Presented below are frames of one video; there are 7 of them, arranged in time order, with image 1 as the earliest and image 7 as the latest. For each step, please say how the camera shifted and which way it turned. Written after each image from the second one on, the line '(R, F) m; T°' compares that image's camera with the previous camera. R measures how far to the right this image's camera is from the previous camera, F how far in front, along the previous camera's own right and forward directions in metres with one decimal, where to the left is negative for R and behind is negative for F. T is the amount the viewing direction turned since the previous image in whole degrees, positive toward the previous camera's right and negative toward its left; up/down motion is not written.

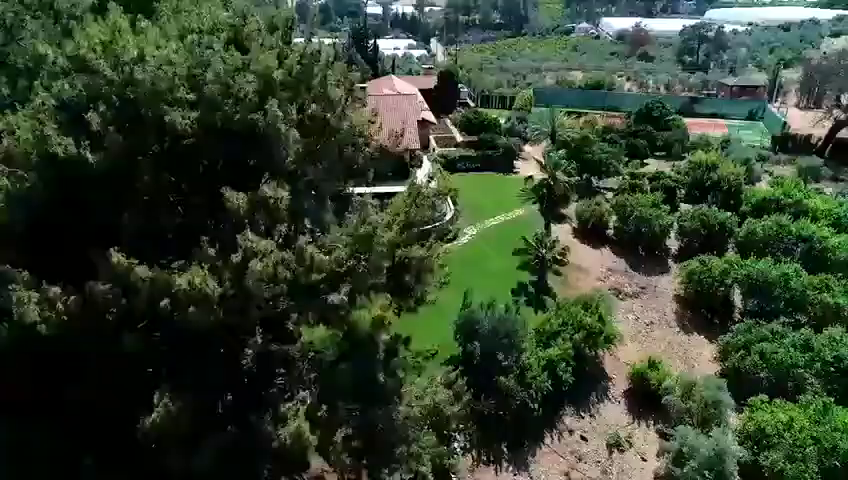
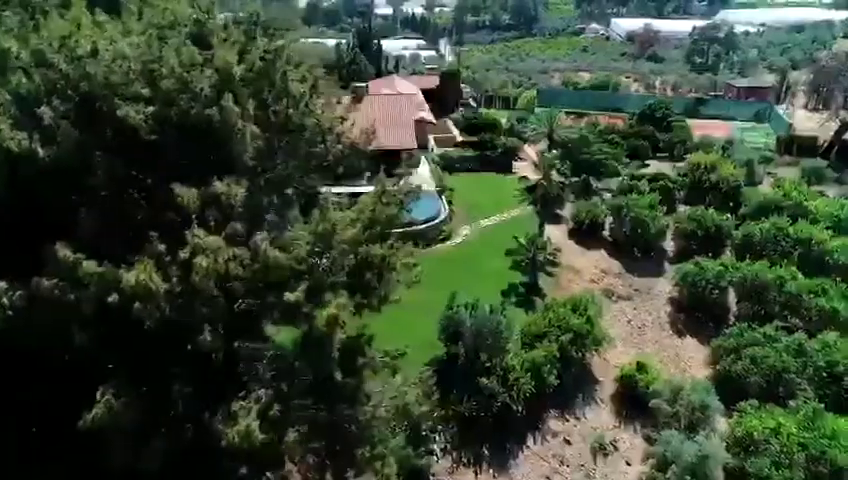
(+1.1, +0.2) m; -1°
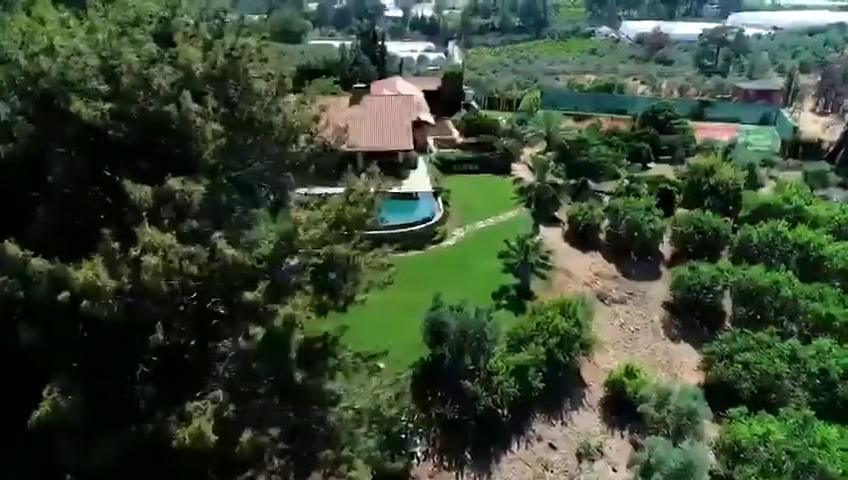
(+1.0, +0.2) m; -1°
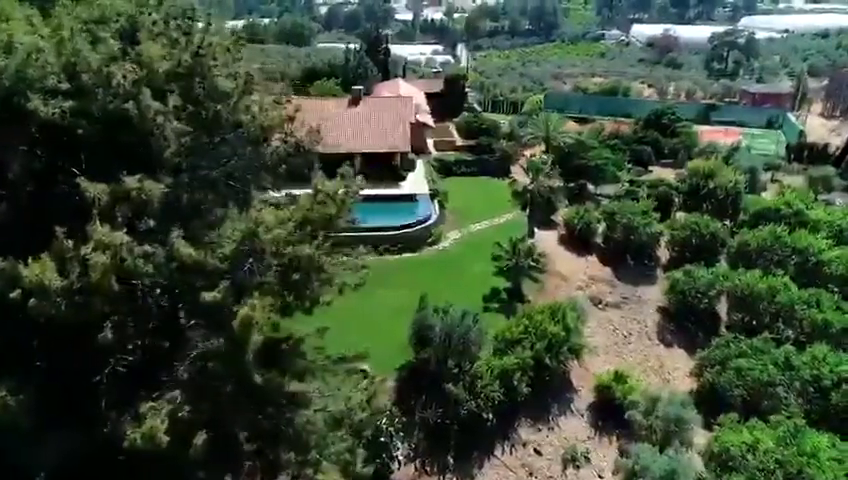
(+1.0, +0.2) m; -1°
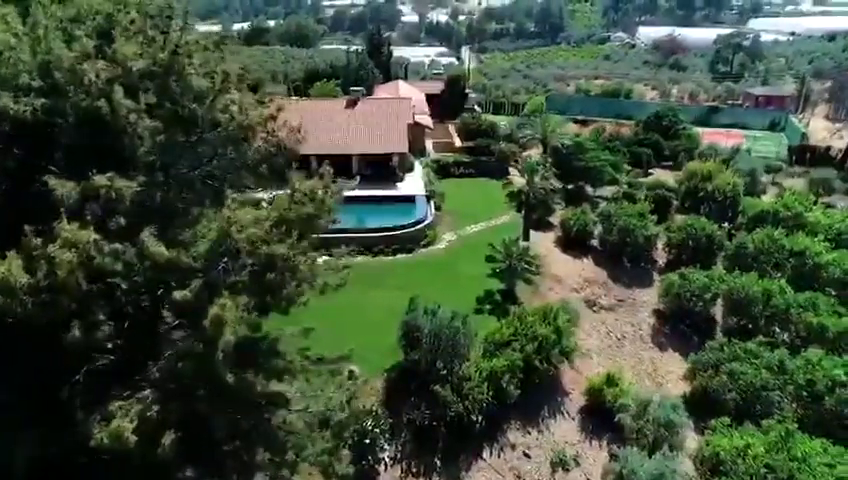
(+0.7, +0.1) m; -1°
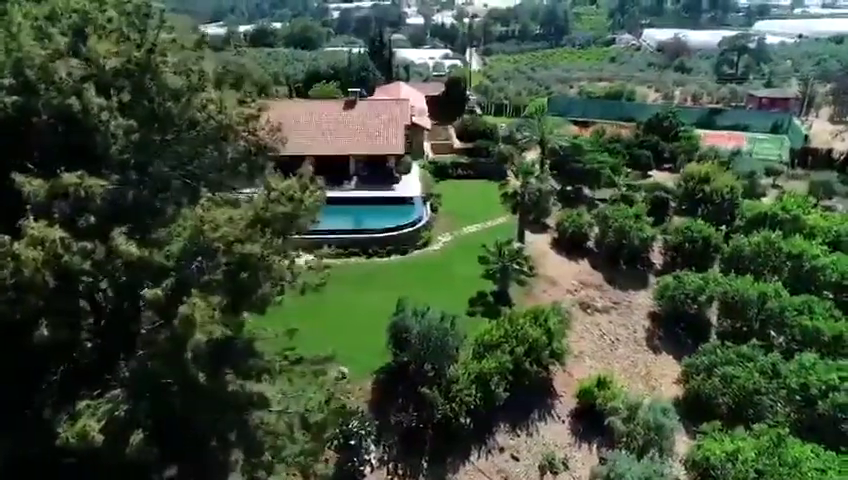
(+0.7, +0.1) m; -1°
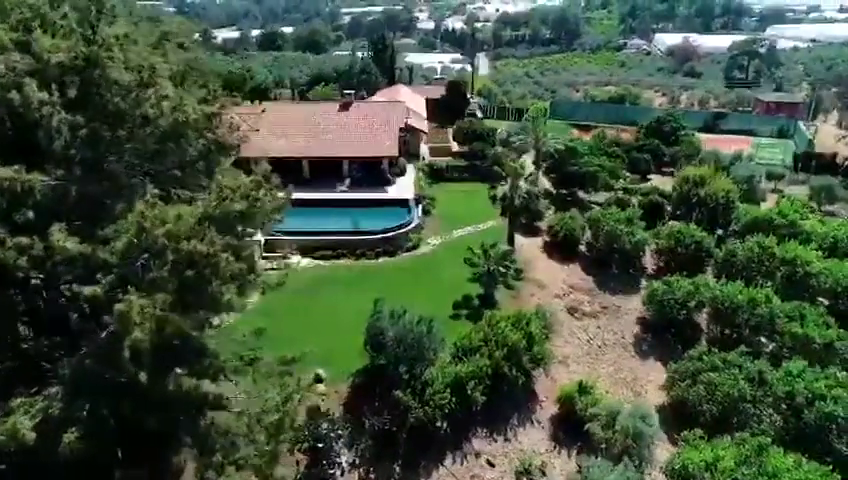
(+1.4, +0.3) m; -1°
